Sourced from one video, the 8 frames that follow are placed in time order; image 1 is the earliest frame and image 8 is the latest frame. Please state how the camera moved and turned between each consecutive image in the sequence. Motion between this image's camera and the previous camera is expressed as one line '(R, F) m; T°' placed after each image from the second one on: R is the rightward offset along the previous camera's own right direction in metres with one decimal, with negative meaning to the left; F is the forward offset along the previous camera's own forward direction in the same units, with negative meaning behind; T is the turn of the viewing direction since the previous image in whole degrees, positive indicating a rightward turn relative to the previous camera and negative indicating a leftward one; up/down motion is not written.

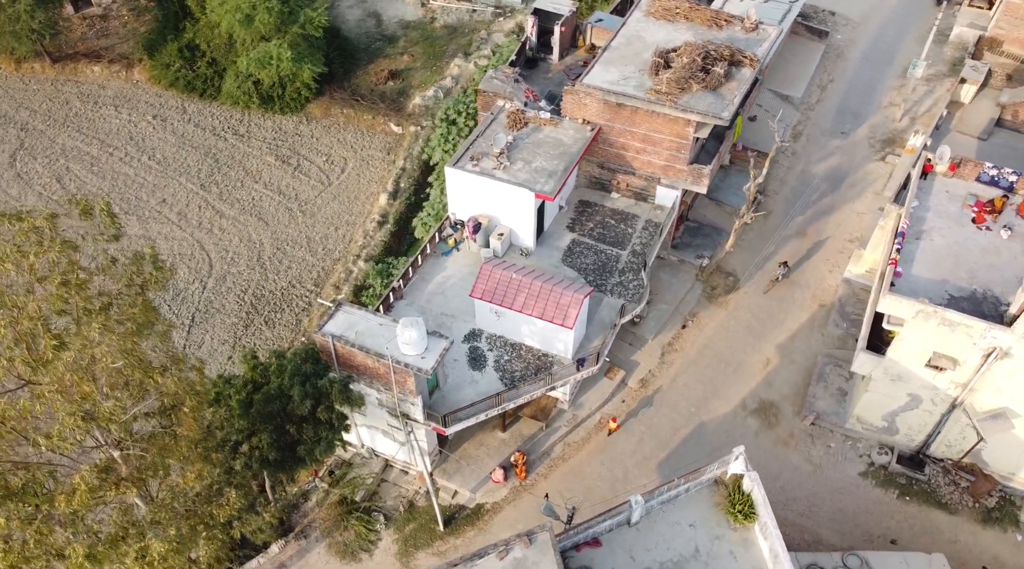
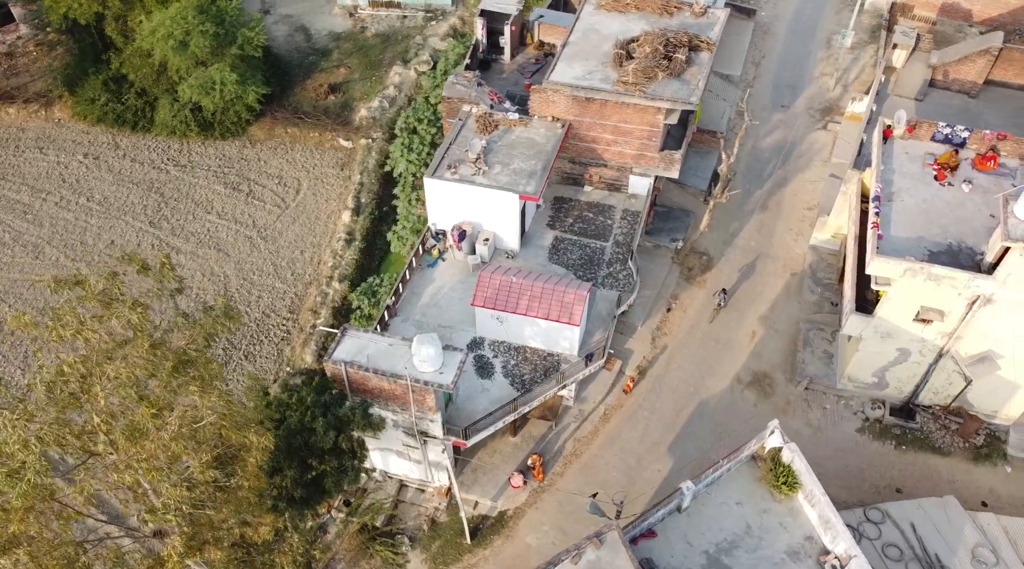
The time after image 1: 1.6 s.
(-2.7, +0.2) m; +6°
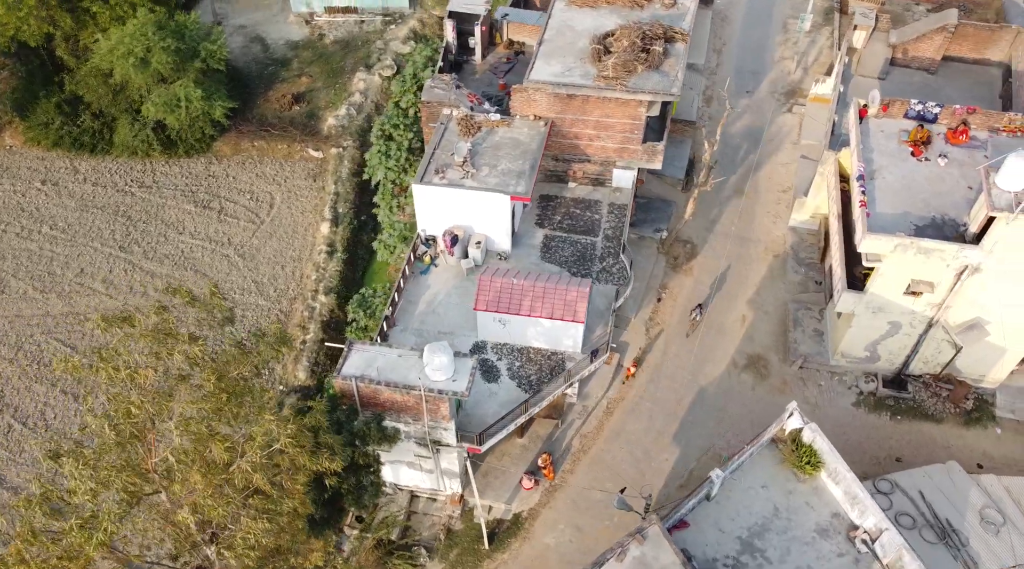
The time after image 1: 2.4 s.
(-1.7, +0.1) m; +4°
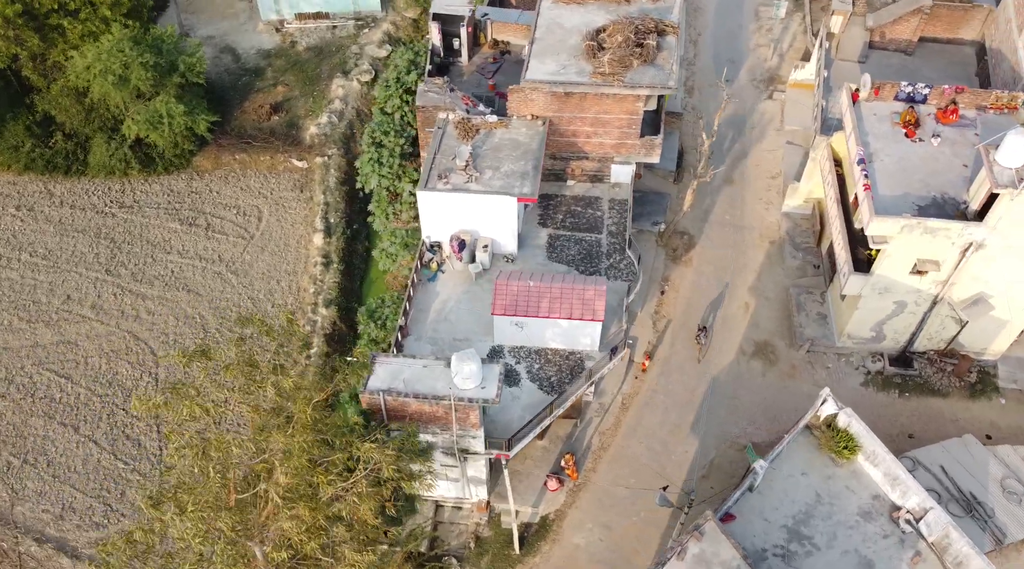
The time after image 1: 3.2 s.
(-1.9, +0.2) m; +3°
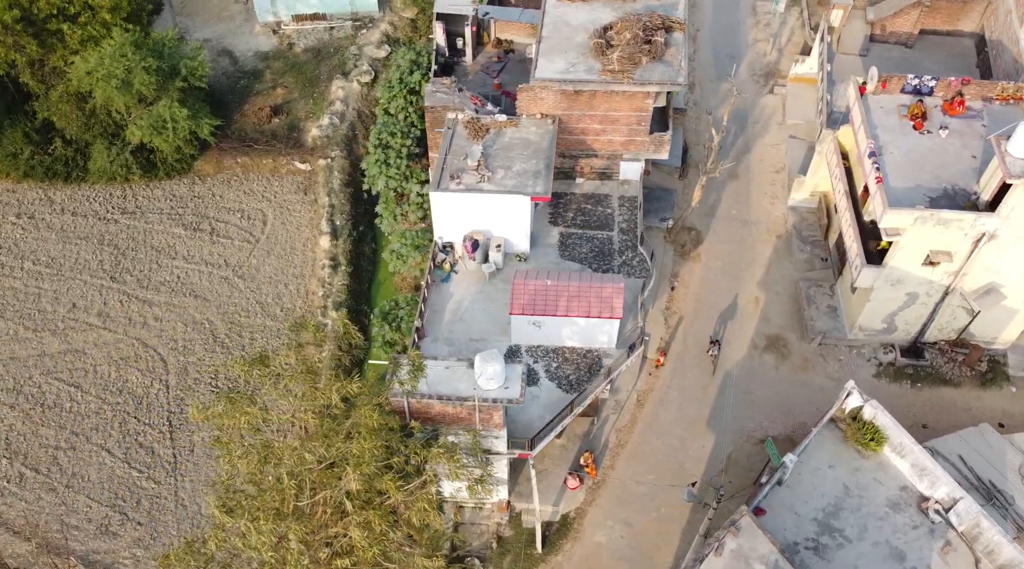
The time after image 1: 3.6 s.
(-1.0, +0.1) m; +1°
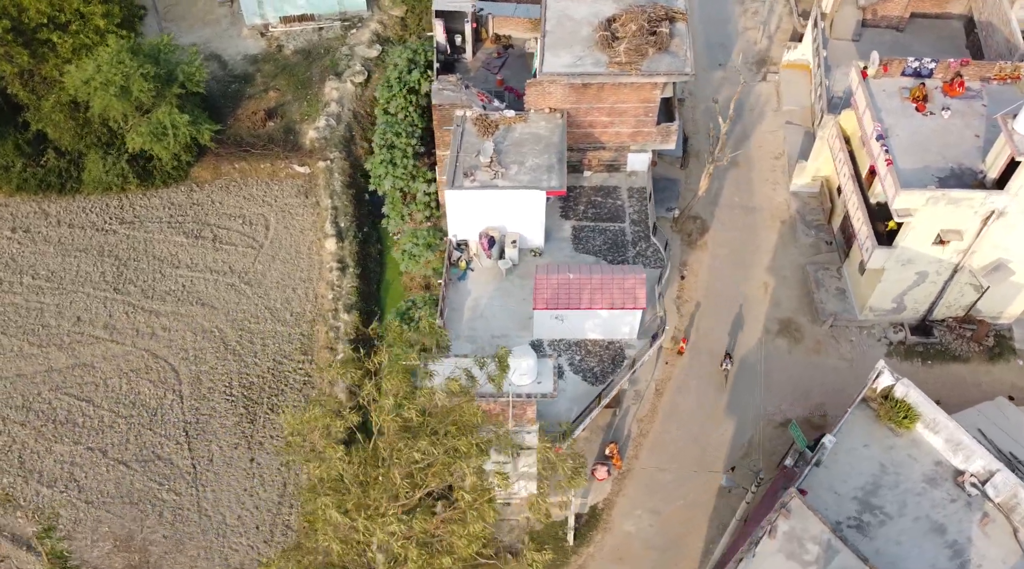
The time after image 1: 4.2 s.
(-1.6, 0.0) m; +2°
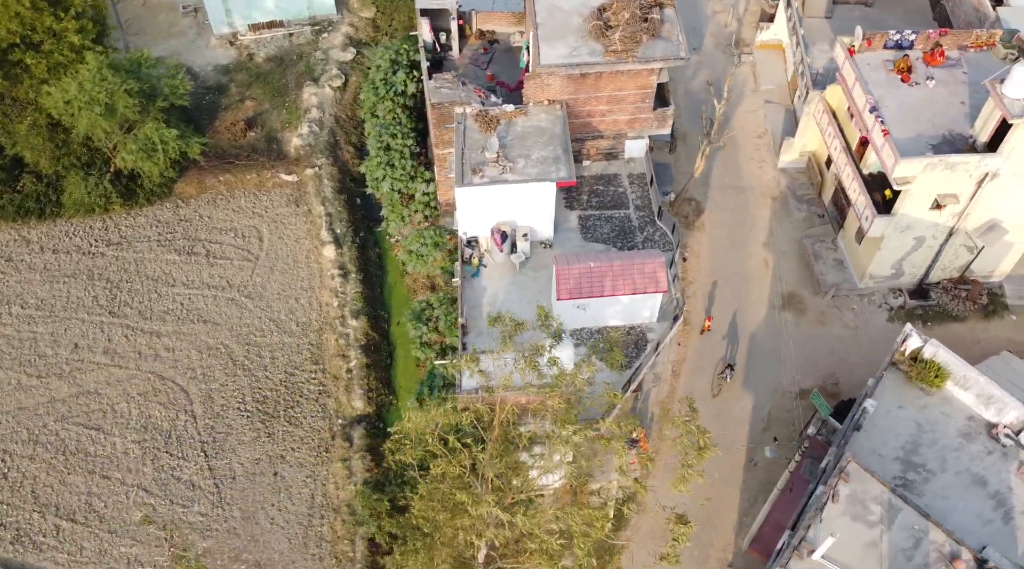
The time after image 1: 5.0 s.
(-2.3, 0.0) m; +4°
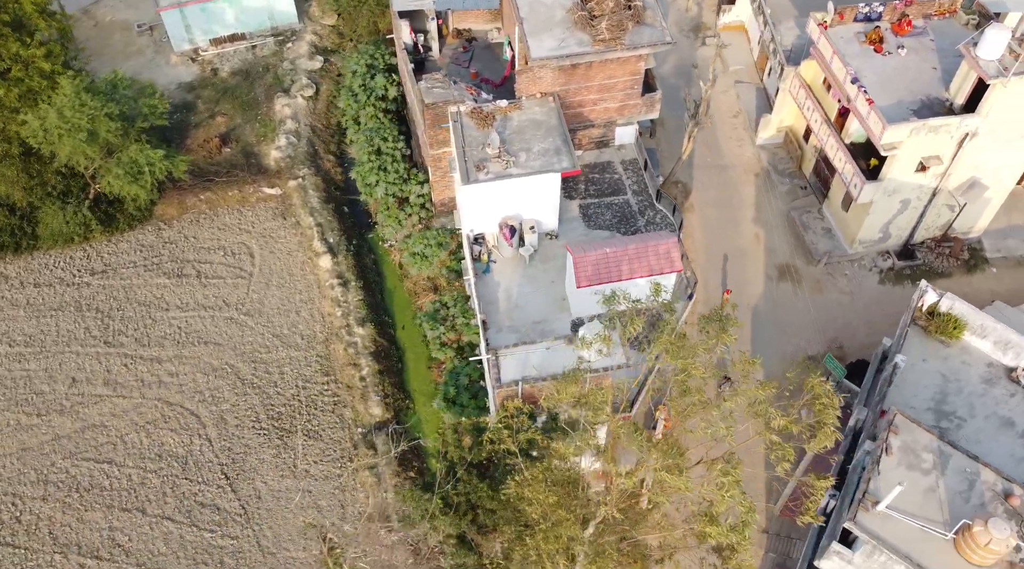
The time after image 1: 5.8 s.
(-2.5, -0.1) m; +4°
